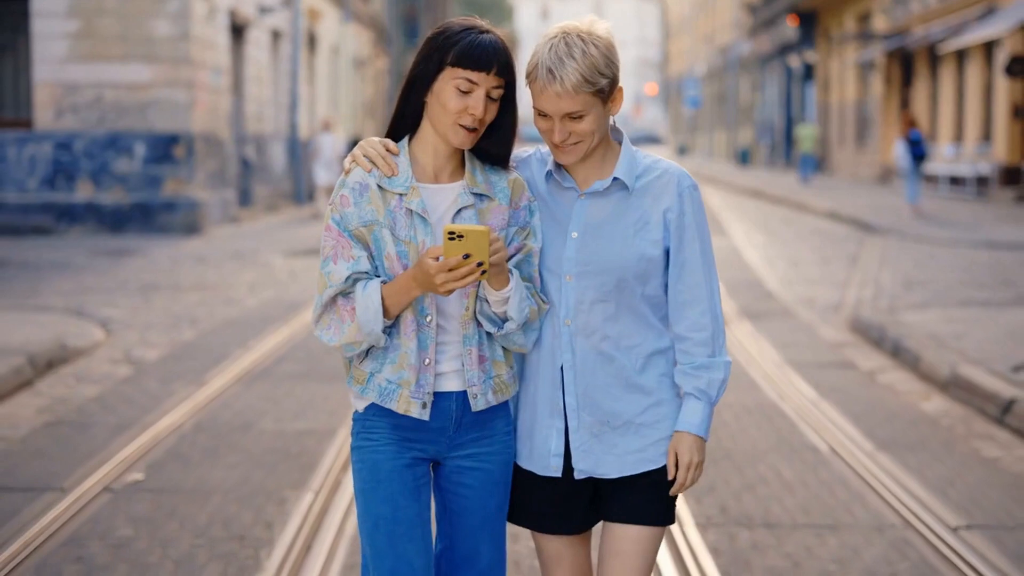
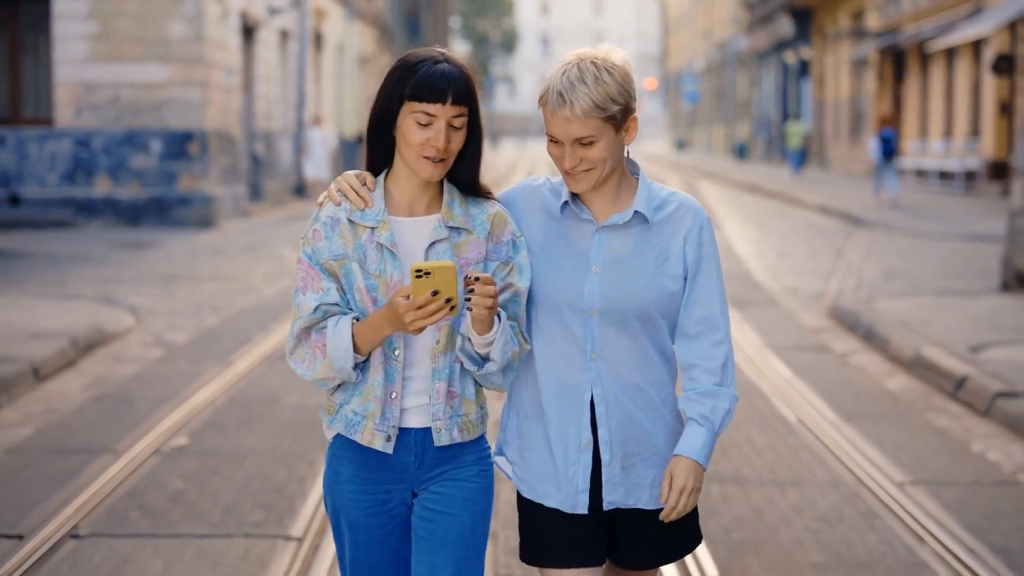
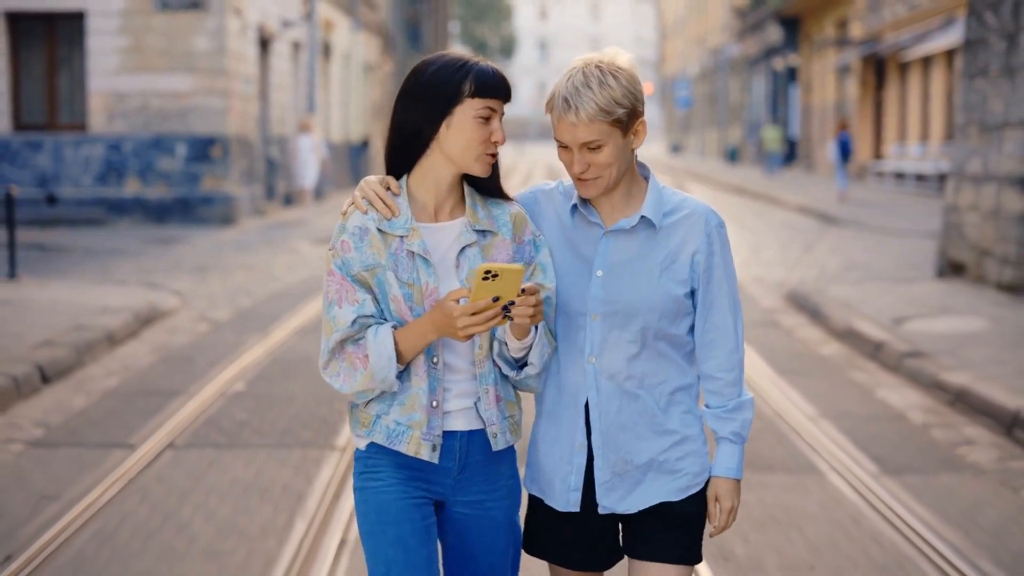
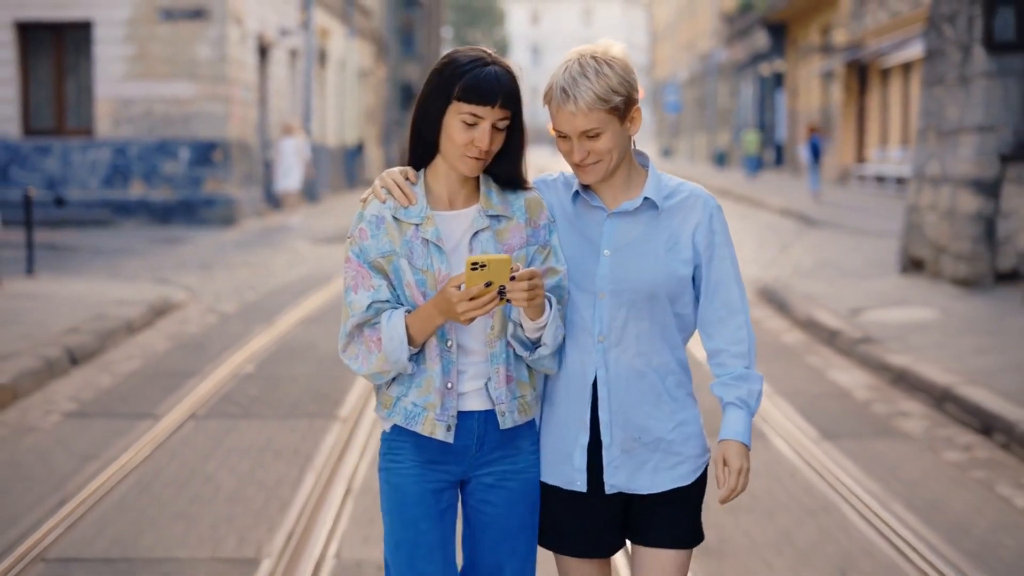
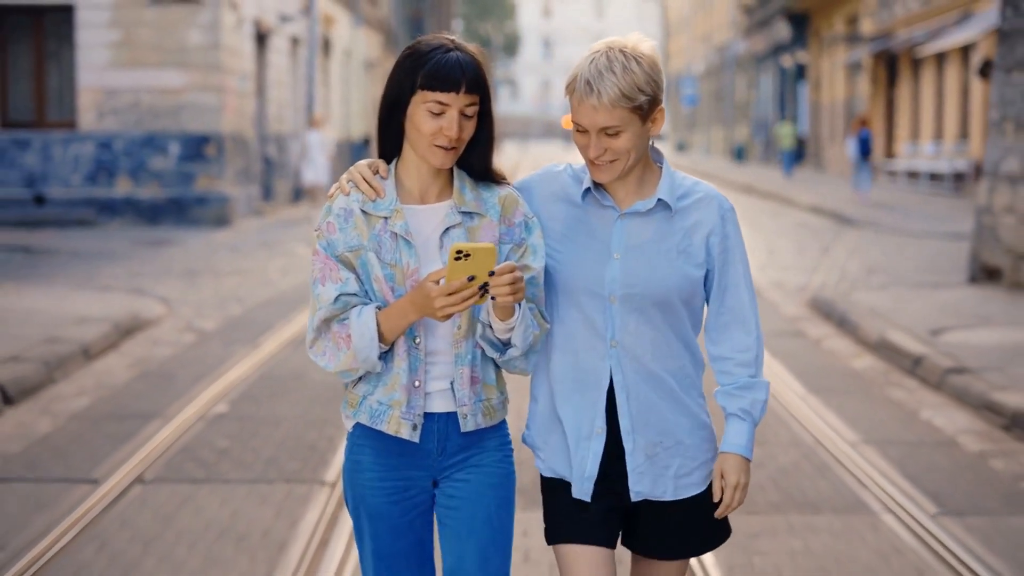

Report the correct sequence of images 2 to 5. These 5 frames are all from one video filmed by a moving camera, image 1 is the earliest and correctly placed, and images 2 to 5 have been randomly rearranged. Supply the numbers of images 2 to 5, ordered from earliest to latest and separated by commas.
2, 5, 3, 4
